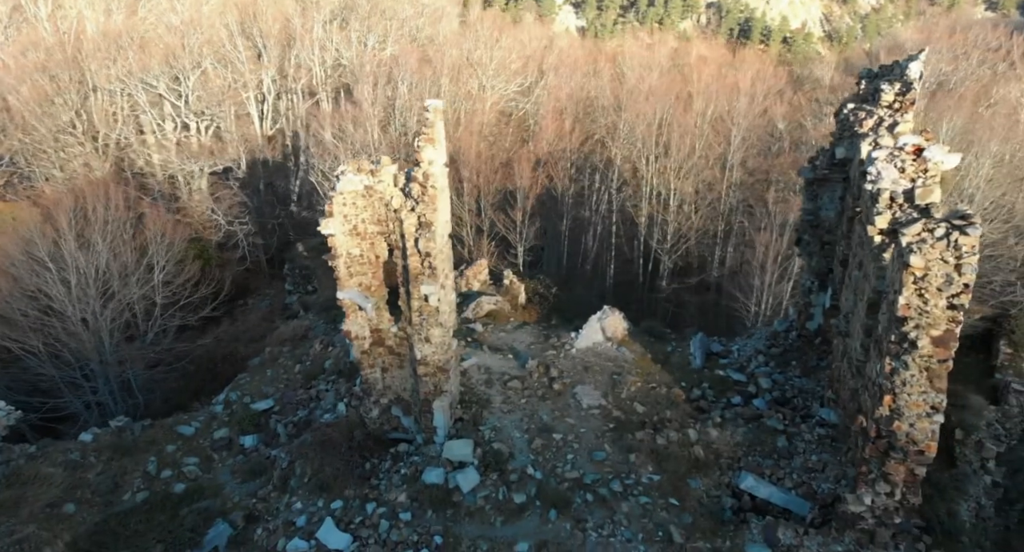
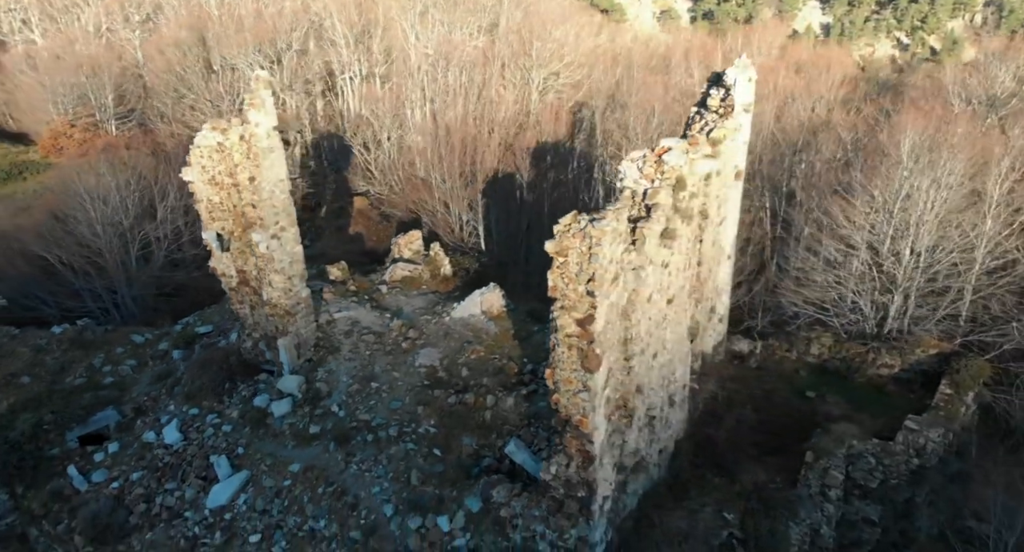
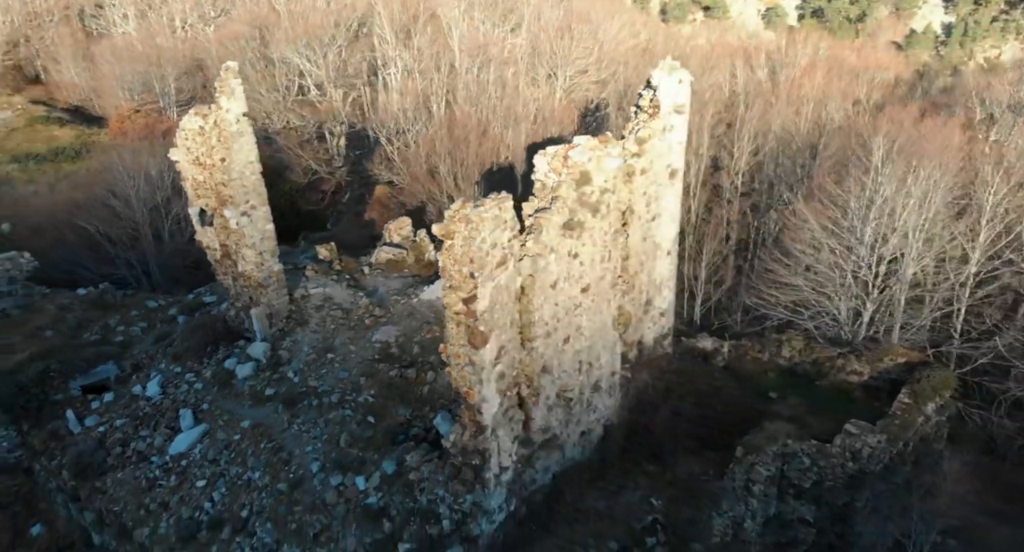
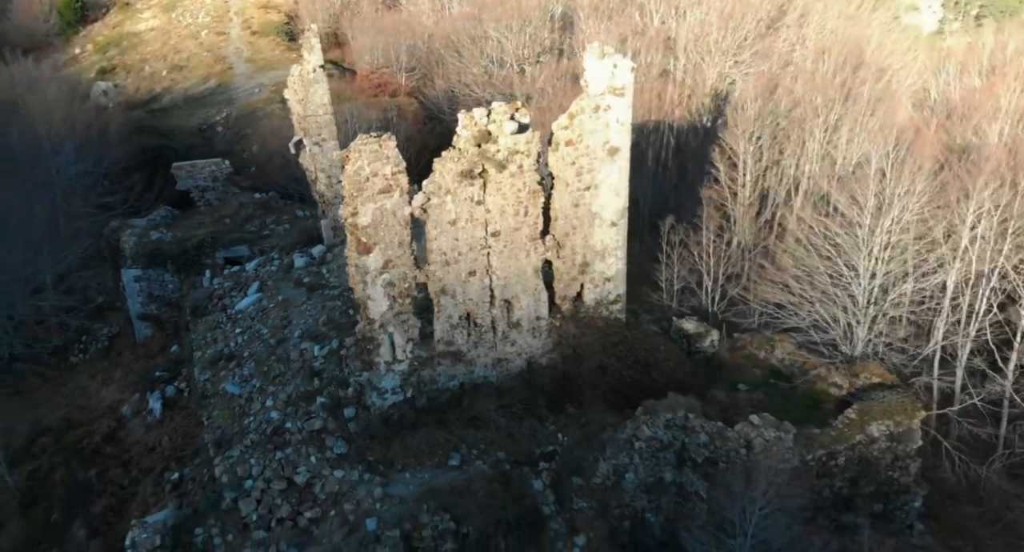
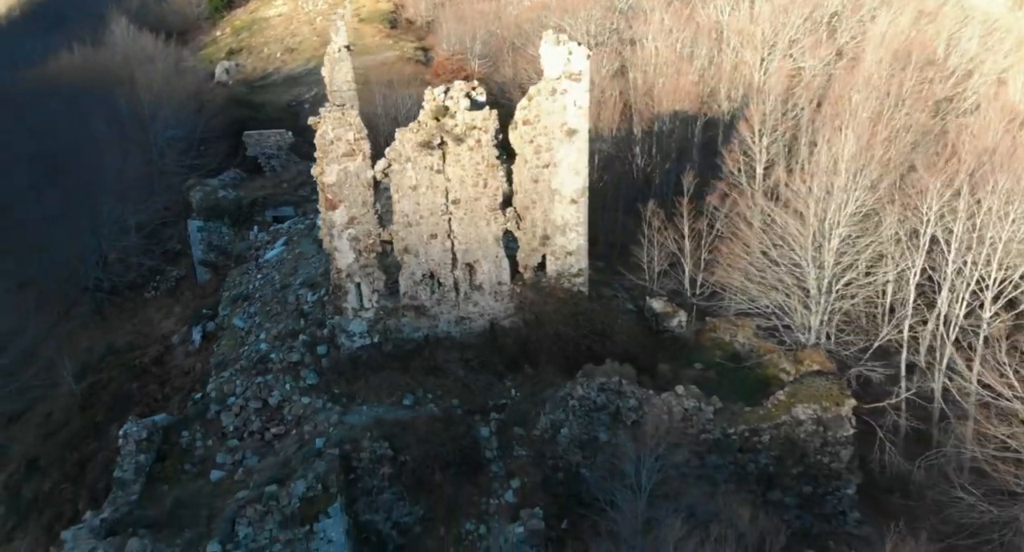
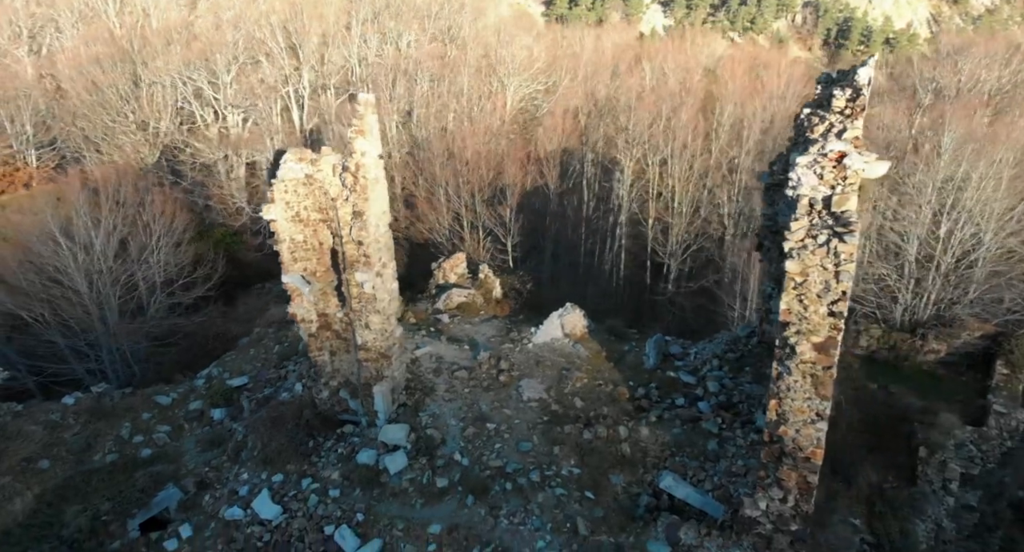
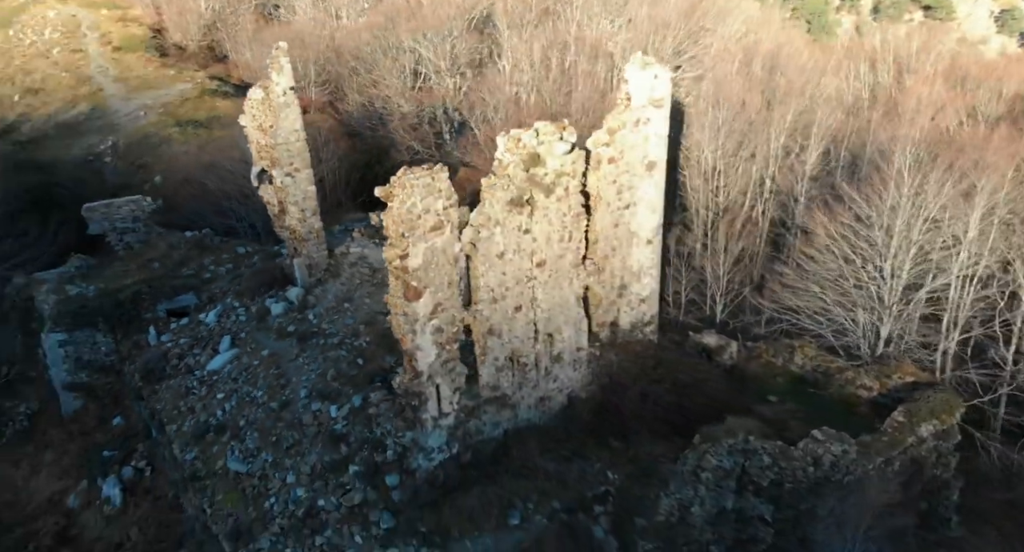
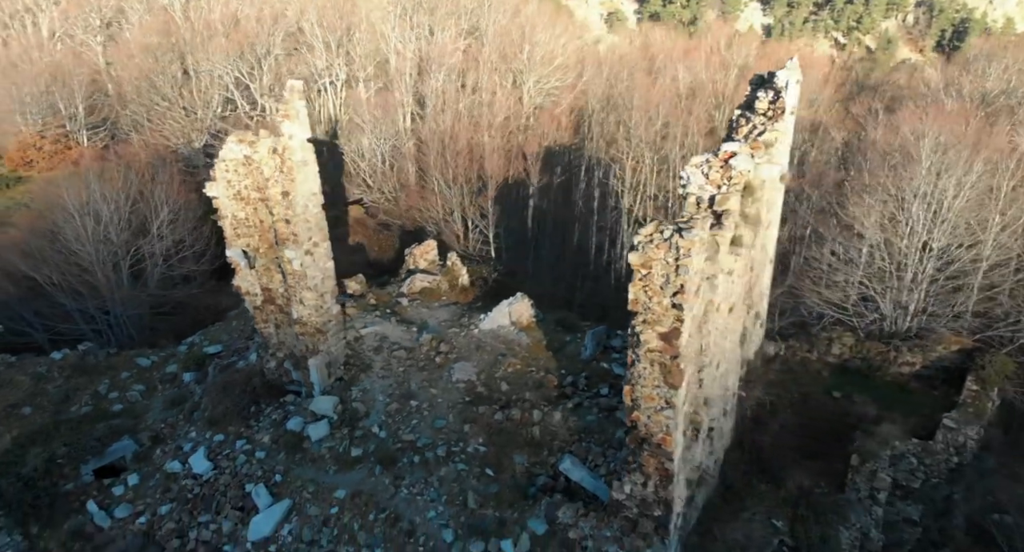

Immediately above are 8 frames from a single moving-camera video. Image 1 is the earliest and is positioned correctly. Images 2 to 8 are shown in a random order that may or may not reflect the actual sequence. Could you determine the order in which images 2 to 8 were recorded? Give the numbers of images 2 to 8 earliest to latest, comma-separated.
6, 8, 2, 3, 7, 4, 5
